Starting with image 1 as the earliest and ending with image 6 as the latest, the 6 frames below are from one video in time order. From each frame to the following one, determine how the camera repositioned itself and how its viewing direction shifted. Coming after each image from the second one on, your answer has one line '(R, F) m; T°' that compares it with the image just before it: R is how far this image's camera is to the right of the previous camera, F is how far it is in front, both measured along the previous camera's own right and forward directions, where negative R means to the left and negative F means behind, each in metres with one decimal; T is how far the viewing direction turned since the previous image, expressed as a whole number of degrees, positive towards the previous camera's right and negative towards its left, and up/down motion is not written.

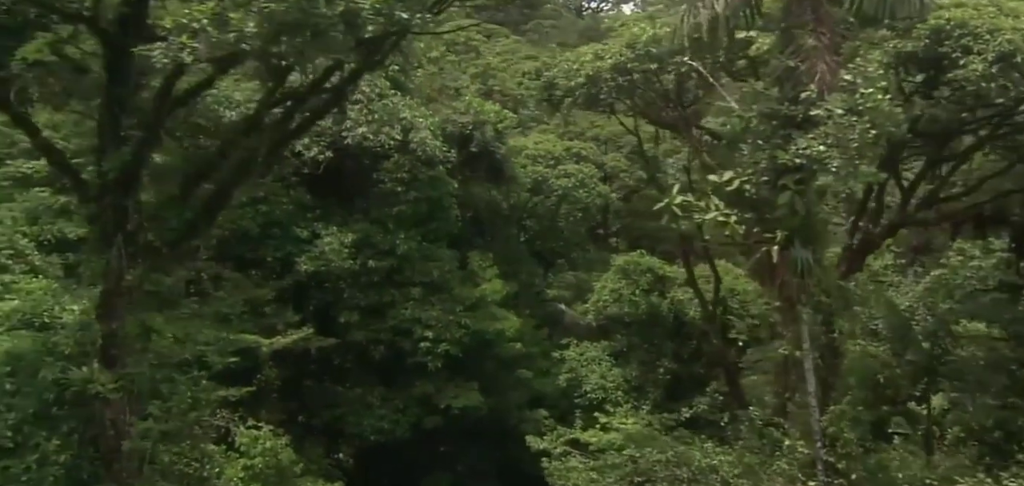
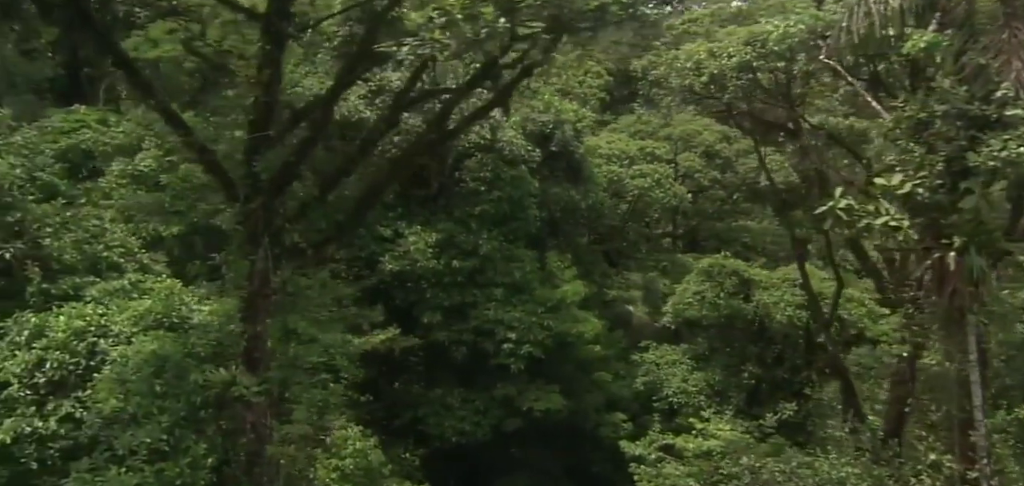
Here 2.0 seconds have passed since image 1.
(-0.6, +0.2) m; -2°
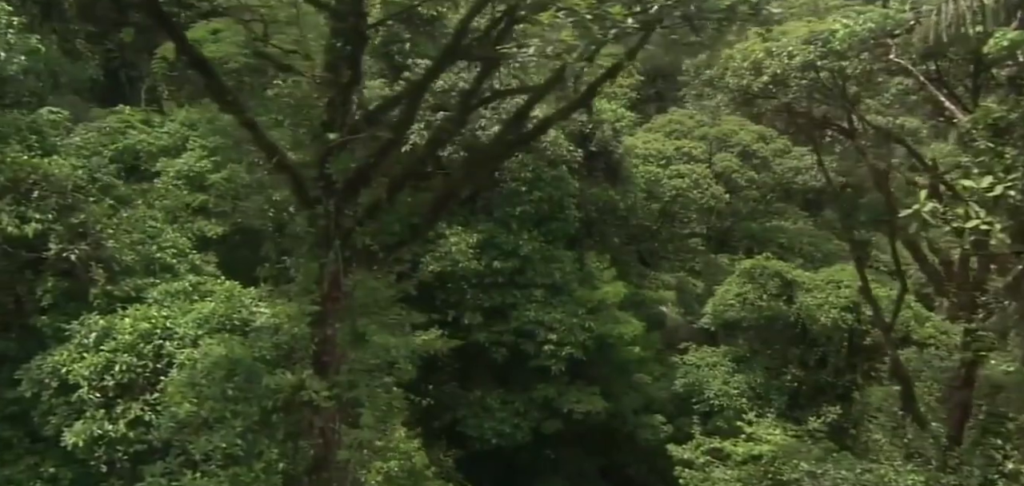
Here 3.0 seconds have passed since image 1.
(-0.3, +0.1) m; -1°
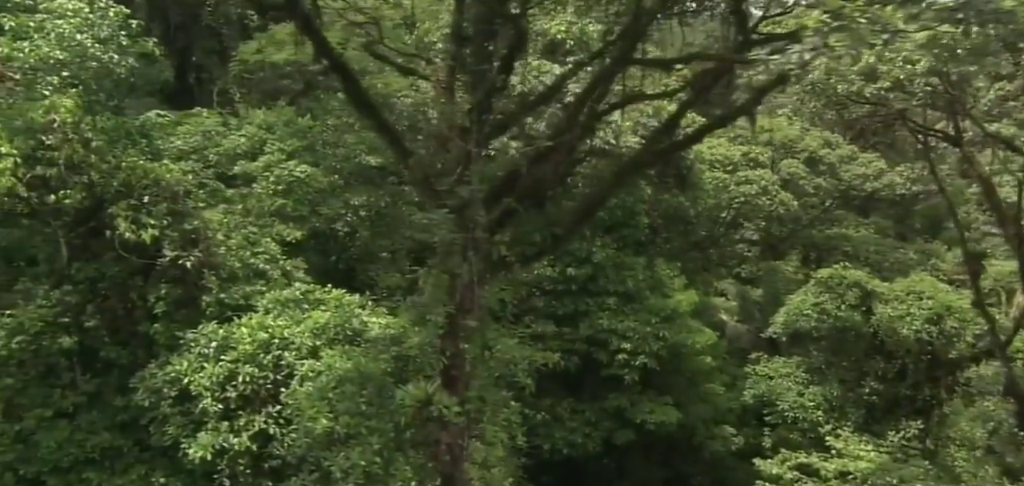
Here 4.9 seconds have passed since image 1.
(-0.6, +0.3) m; -2°
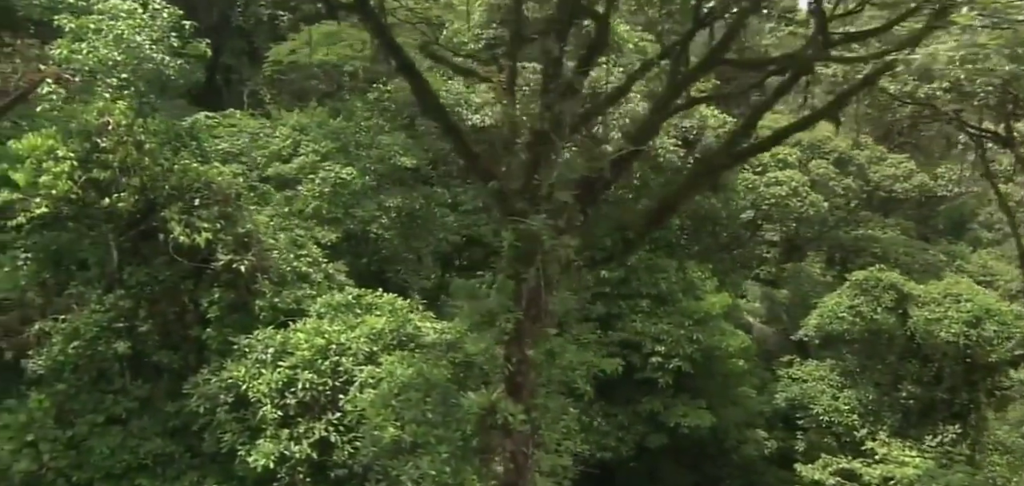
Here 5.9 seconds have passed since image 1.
(-0.3, +0.1) m; -1°
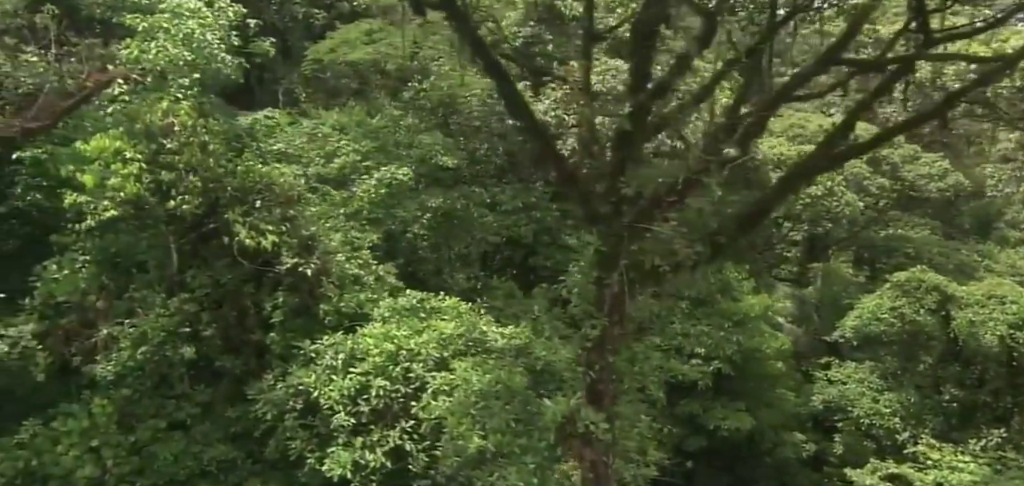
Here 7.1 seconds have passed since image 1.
(-0.3, +0.2) m; -1°
